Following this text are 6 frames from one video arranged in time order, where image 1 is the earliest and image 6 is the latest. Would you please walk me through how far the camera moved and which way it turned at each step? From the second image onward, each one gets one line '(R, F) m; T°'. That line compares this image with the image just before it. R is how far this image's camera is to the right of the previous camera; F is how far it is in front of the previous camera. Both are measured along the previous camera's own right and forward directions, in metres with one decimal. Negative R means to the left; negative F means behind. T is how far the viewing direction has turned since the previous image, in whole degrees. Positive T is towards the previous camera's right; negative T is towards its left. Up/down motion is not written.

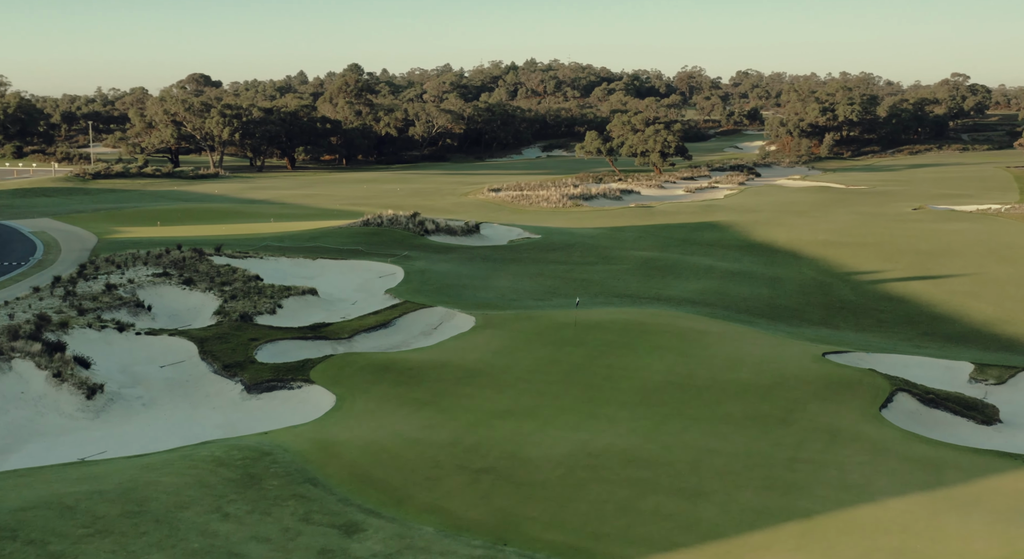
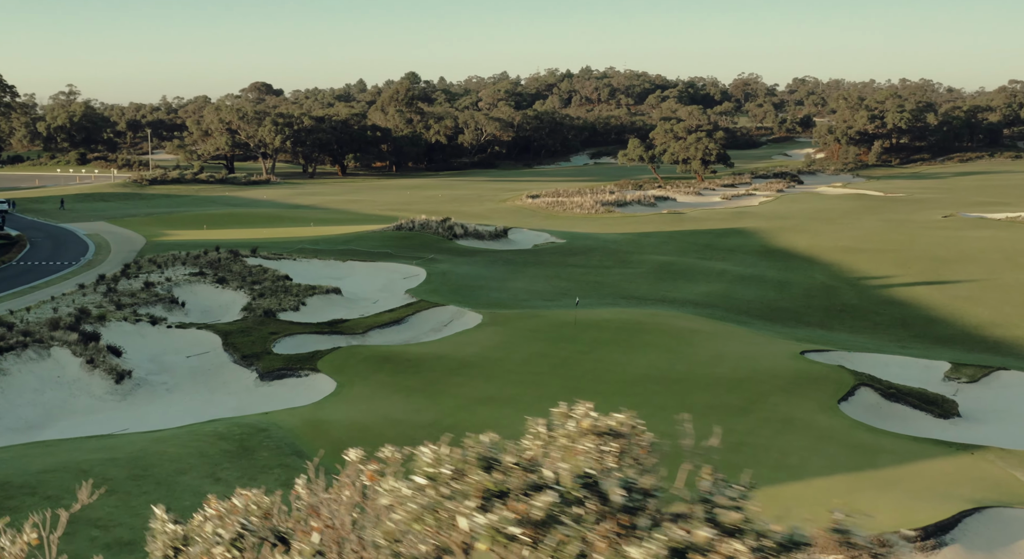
(+1.8, -2.1) m; -3°
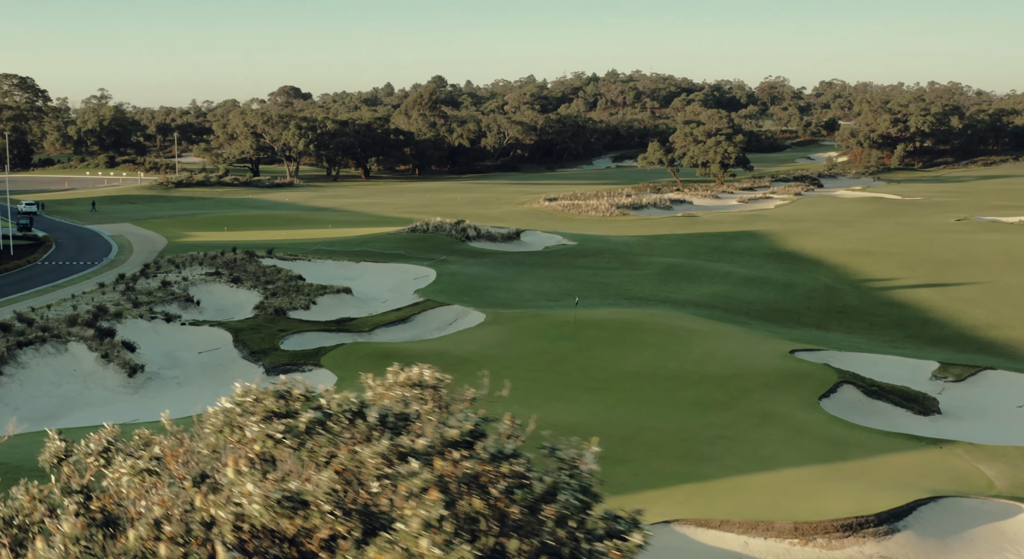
(+0.9, -1.1) m; -2°
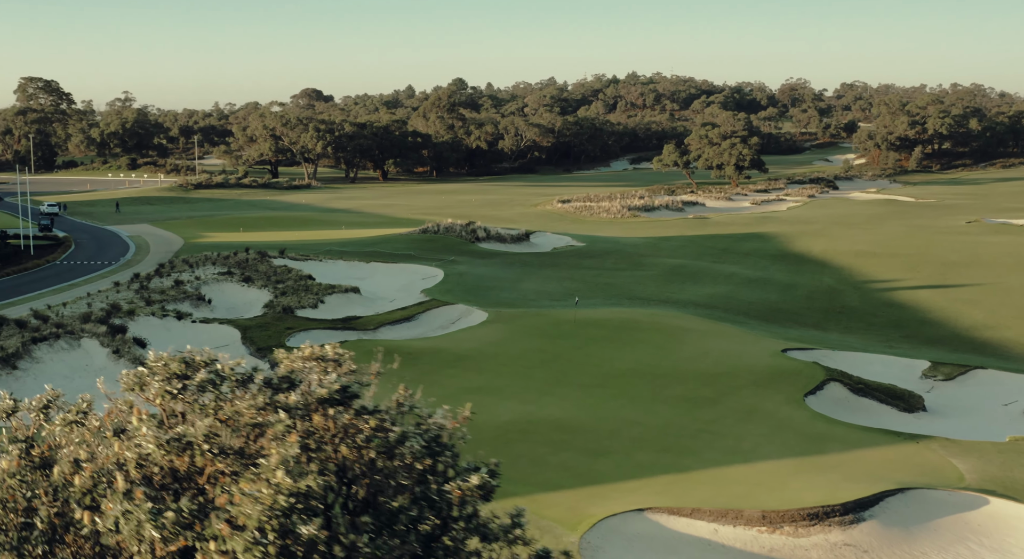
(+0.7, -0.9) m; -1°
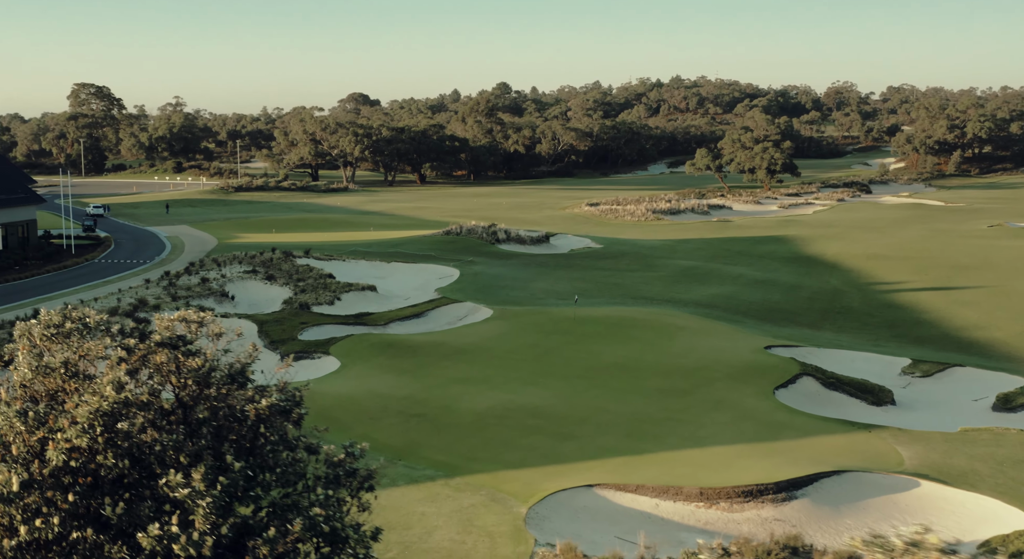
(+1.7, -1.8) m; -3°
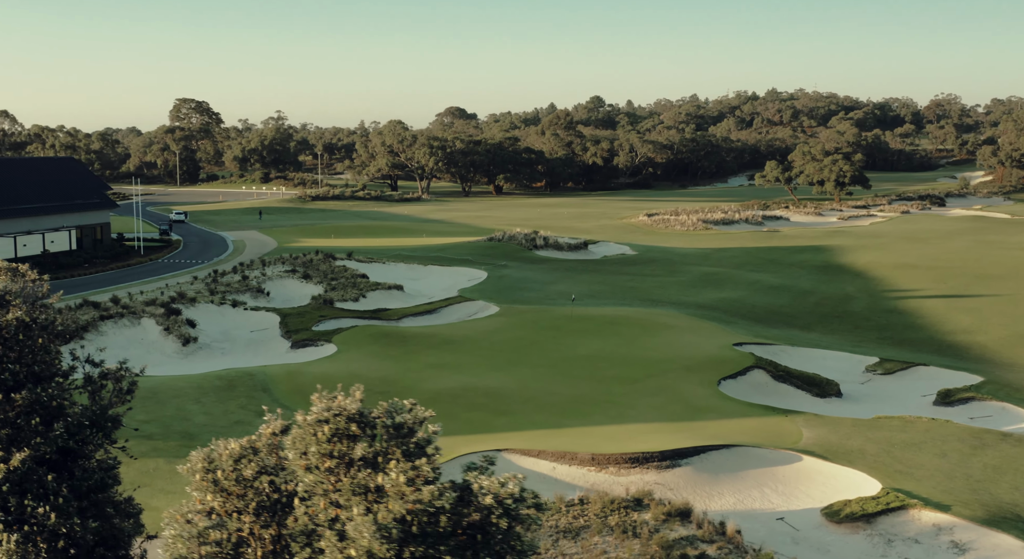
(+4.0, -2.8) m; -6°
